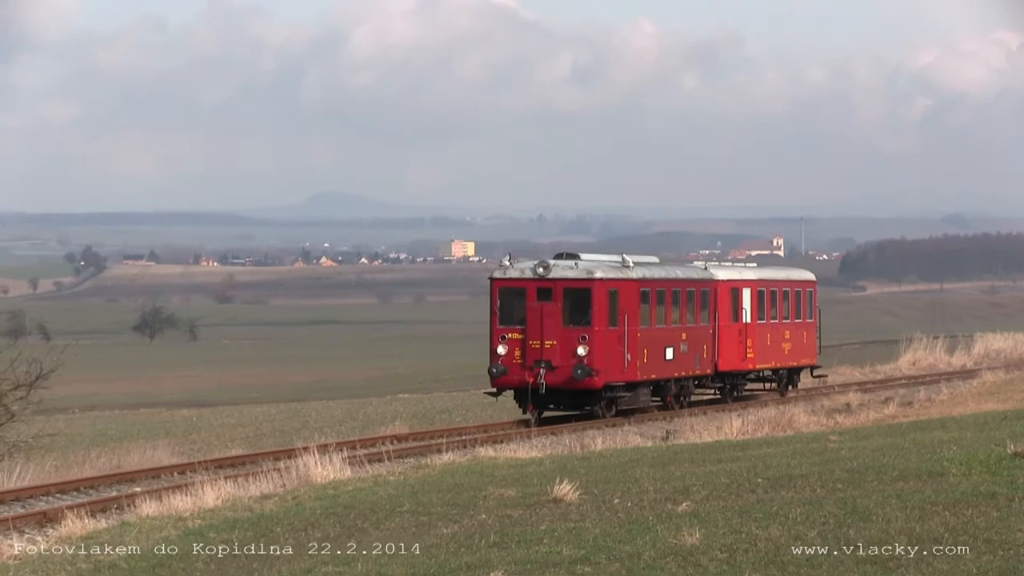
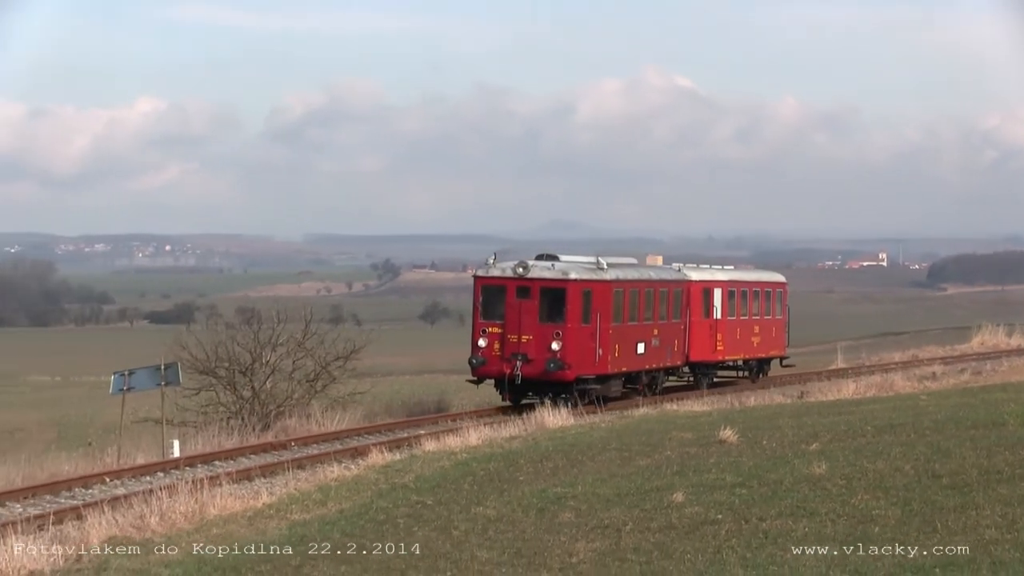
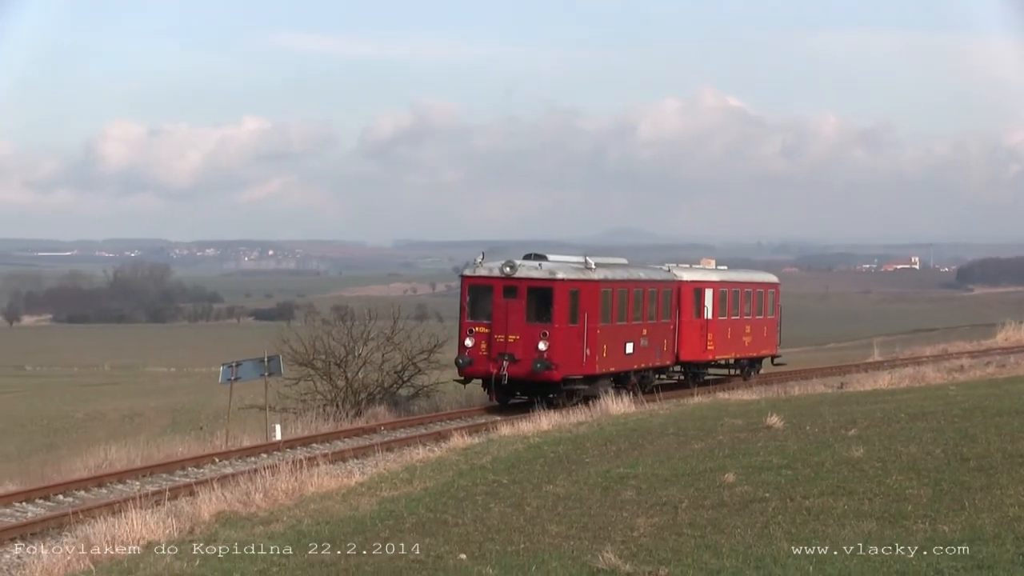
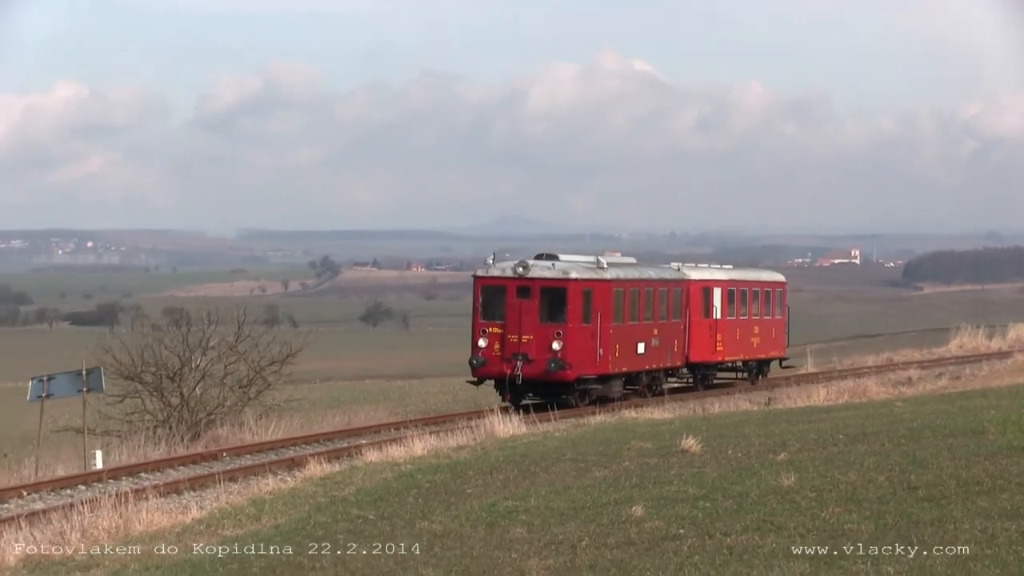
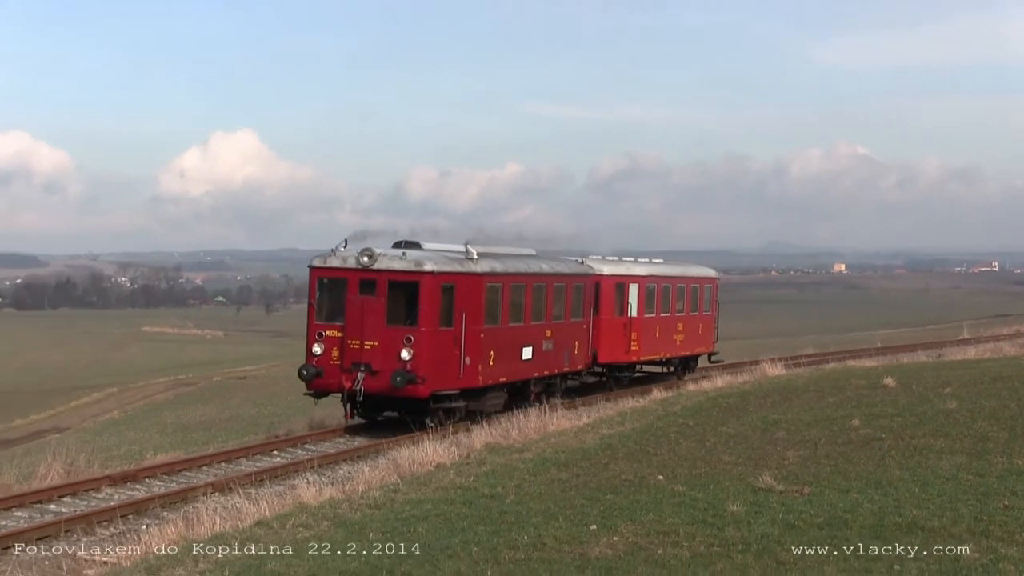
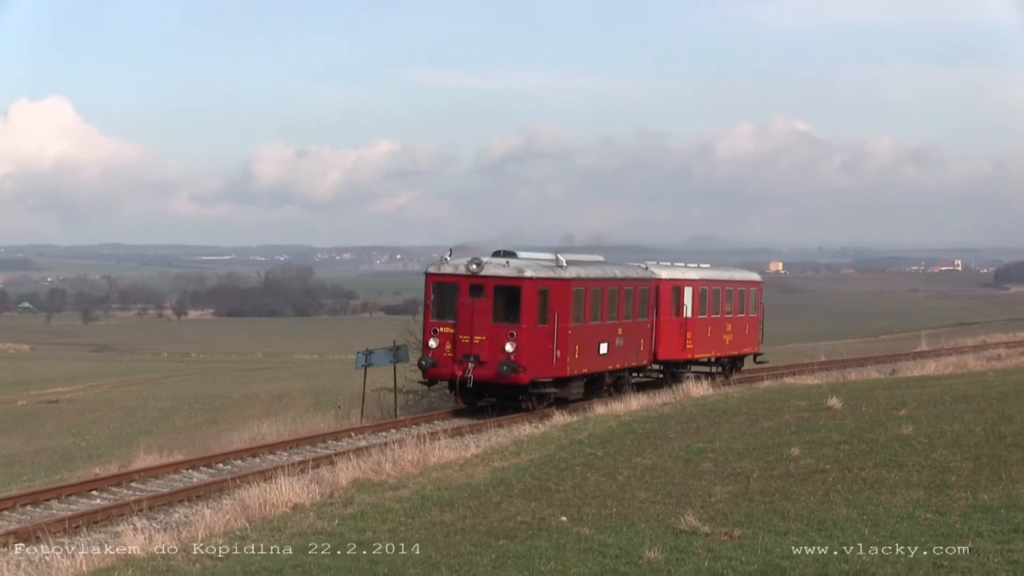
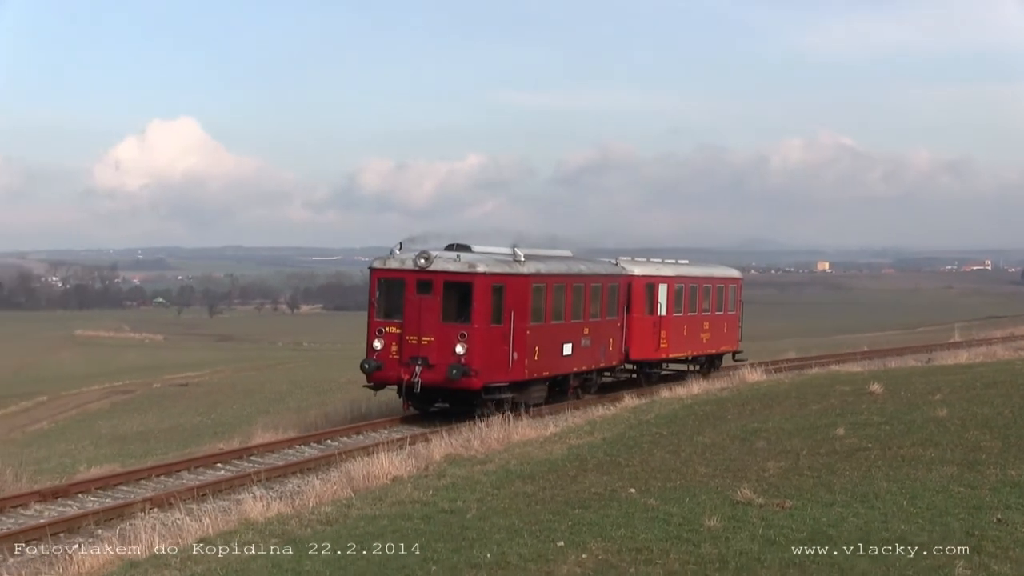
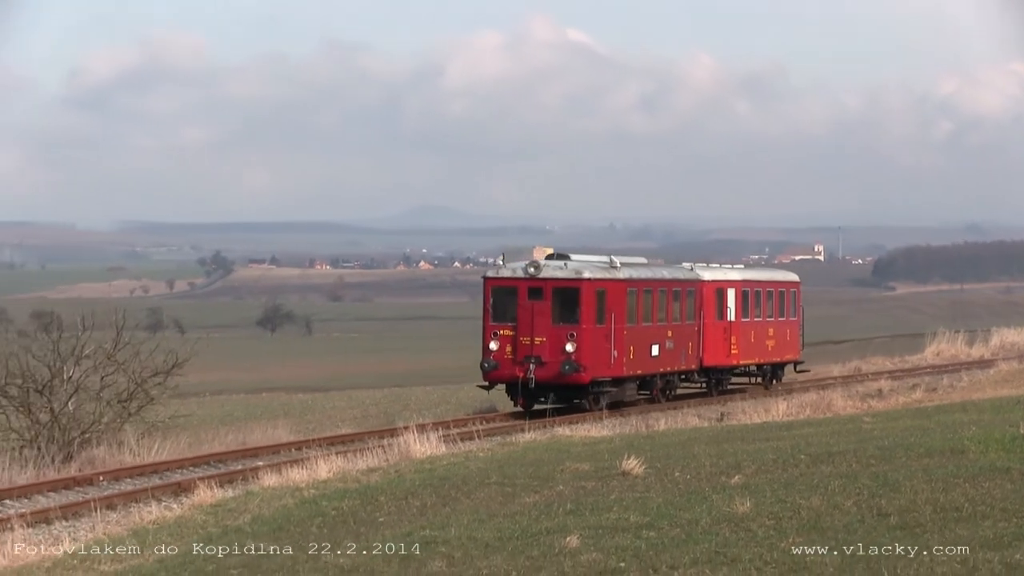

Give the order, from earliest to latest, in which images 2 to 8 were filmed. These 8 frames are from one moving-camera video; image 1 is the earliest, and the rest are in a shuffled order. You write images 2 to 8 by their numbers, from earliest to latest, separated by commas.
8, 4, 2, 3, 6, 7, 5
